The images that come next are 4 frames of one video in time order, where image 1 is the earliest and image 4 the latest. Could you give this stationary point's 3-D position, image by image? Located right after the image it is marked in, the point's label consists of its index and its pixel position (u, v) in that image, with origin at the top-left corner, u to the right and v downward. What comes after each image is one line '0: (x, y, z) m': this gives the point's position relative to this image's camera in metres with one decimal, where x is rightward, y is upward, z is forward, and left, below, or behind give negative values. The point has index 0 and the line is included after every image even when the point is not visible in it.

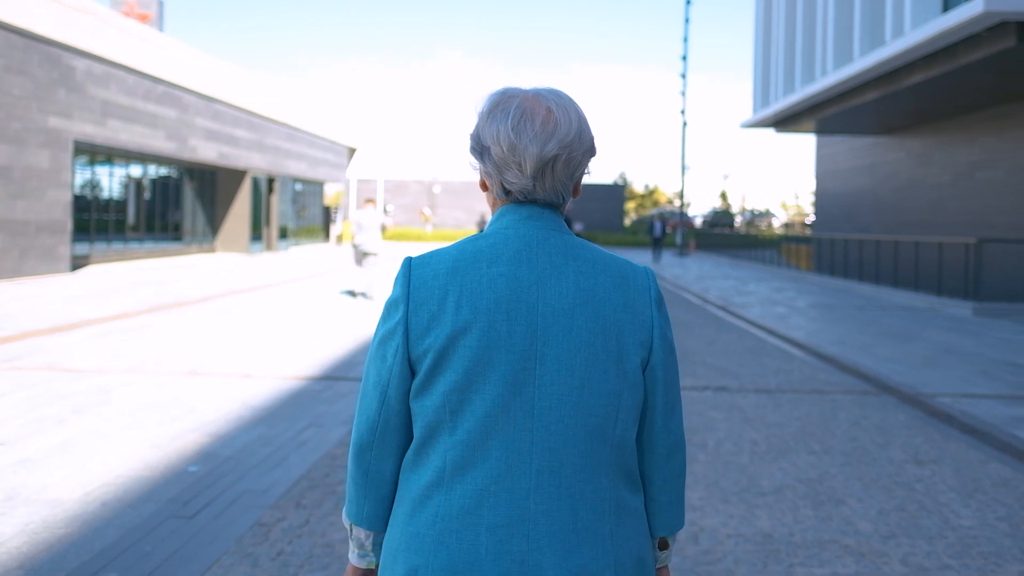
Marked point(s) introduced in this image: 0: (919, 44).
0: (+7.9, +4.7, +18.5) m
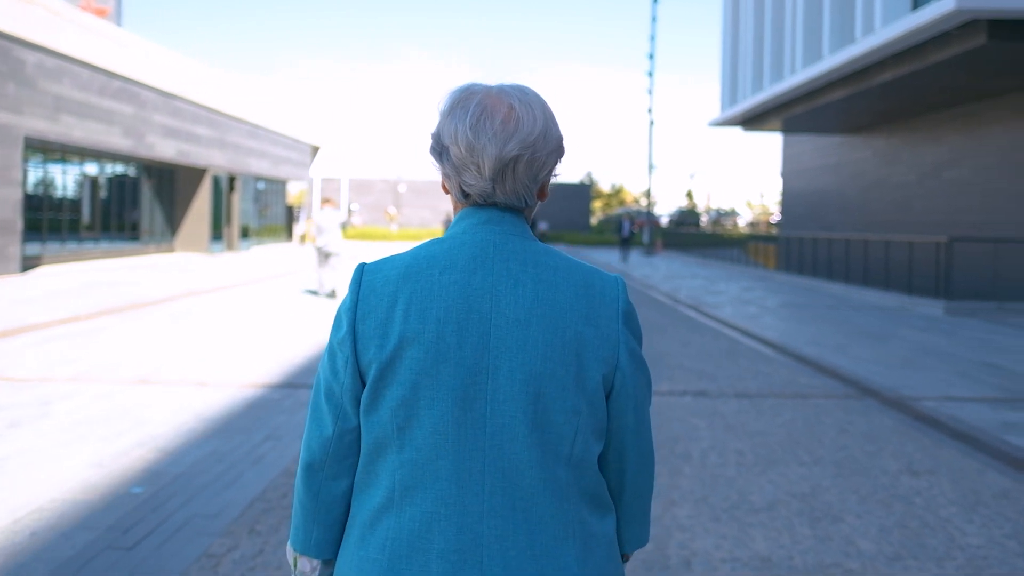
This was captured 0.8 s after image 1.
0: (+7.2, +4.7, +18.3) m
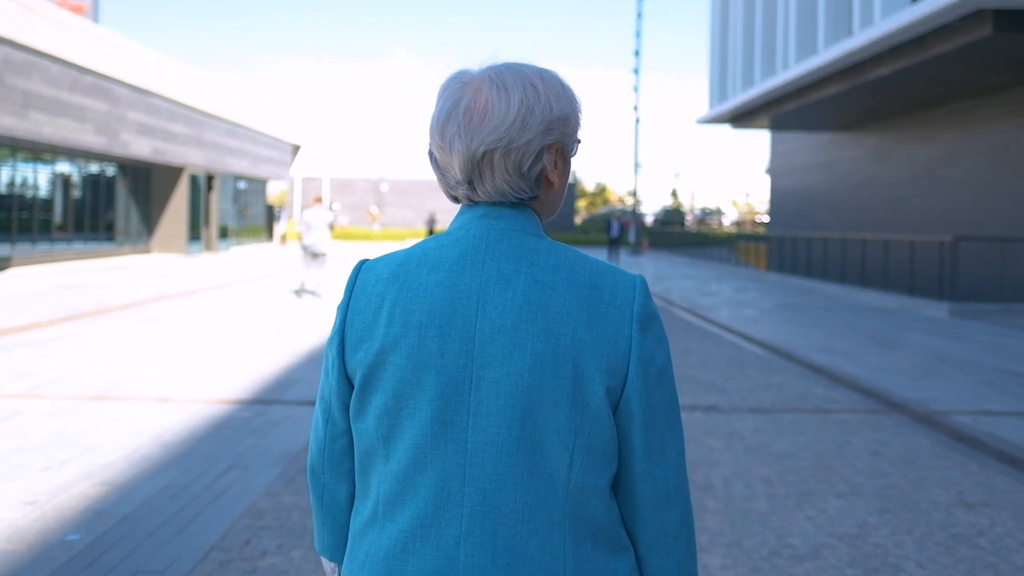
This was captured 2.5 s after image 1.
0: (+7.0, +4.7, +17.7) m
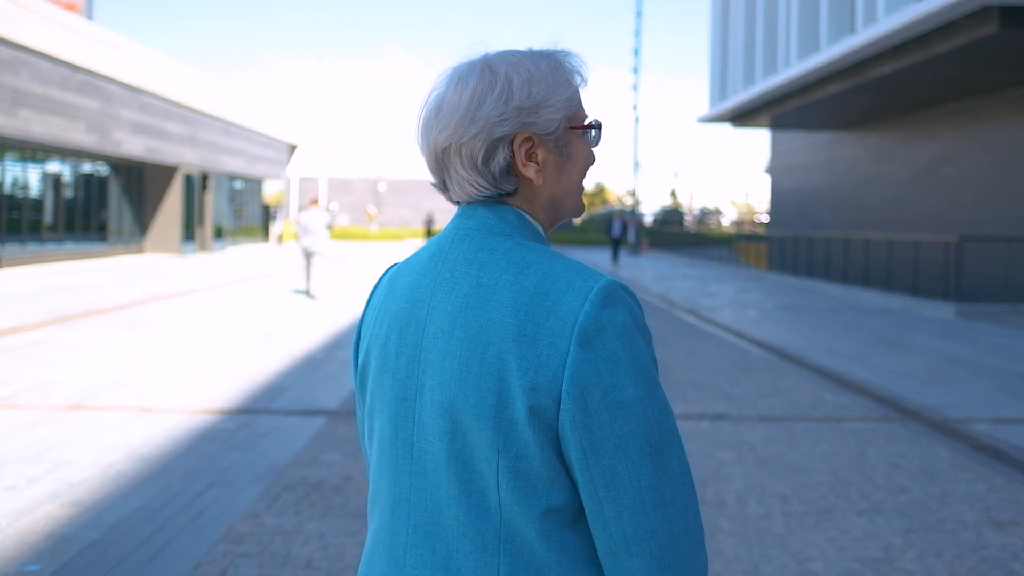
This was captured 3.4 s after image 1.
0: (+7.0, +4.7, +17.4) m
